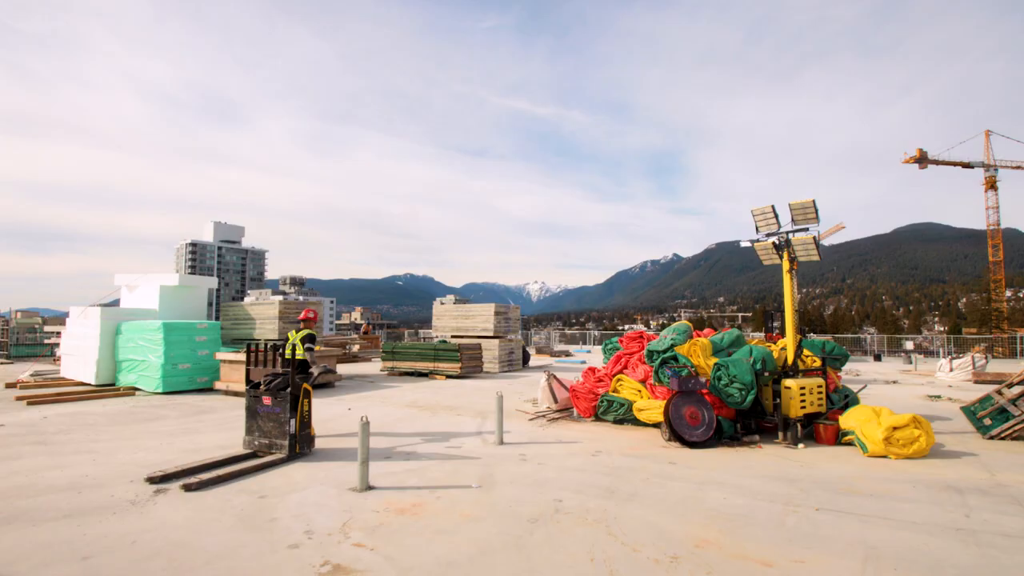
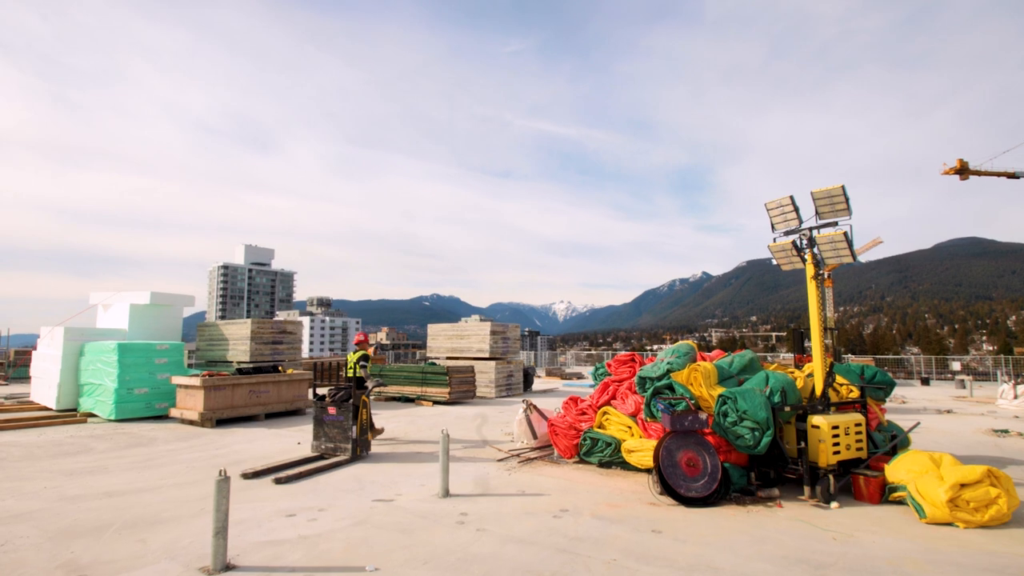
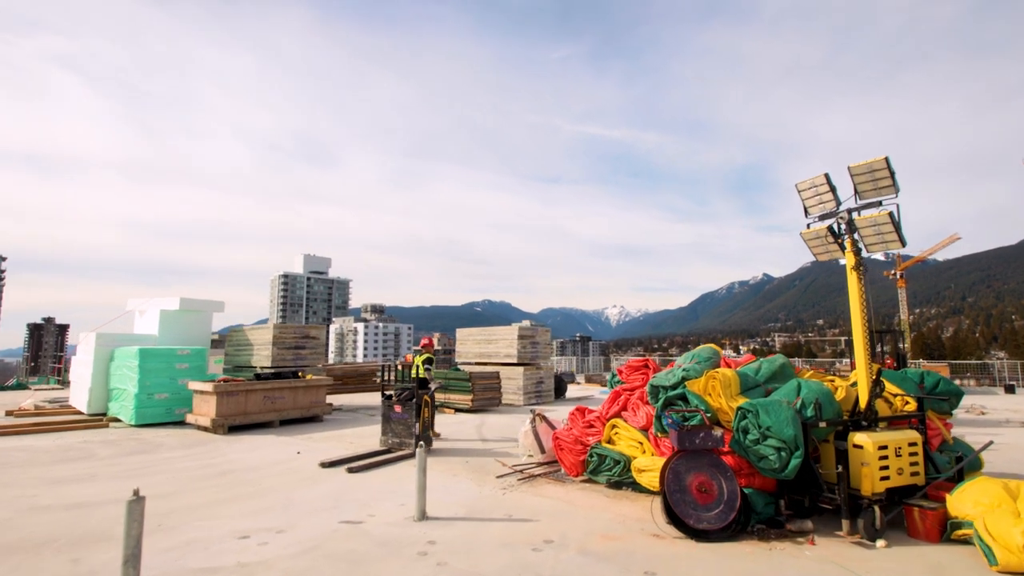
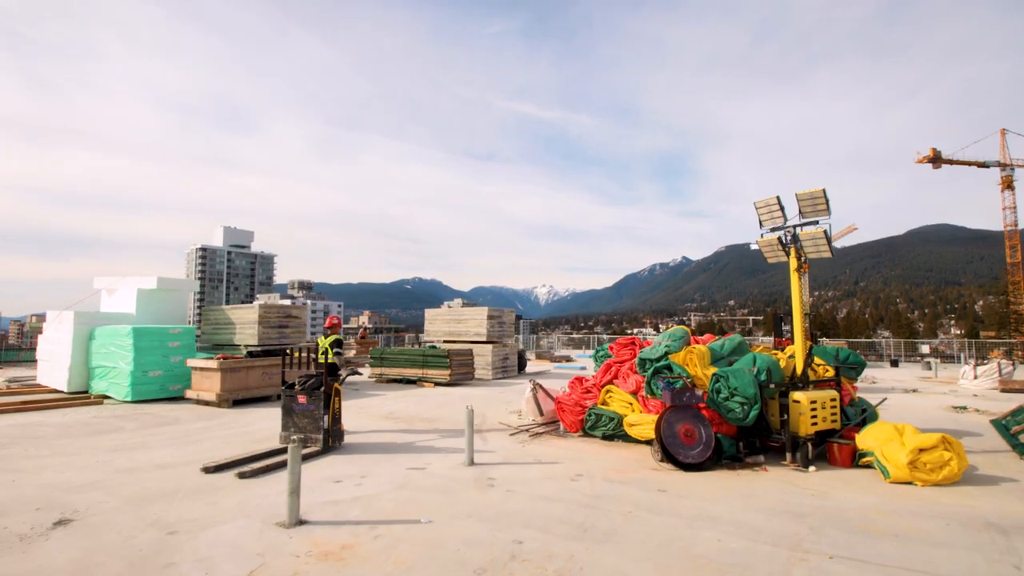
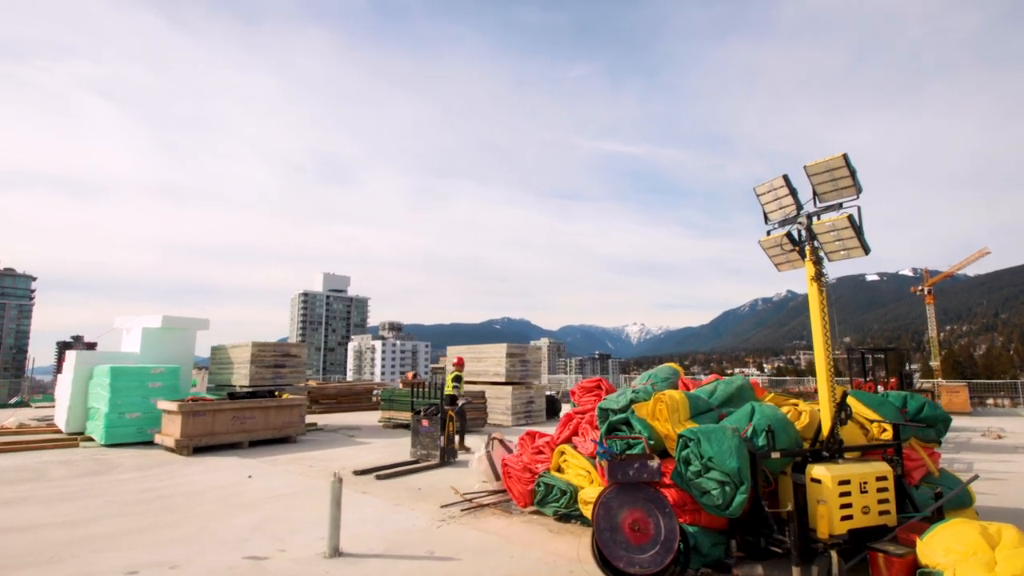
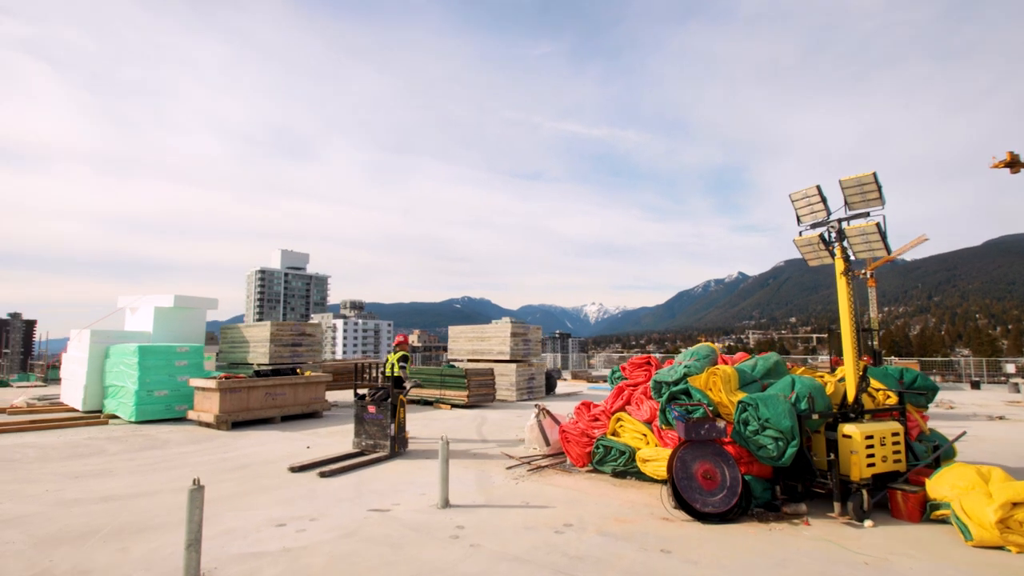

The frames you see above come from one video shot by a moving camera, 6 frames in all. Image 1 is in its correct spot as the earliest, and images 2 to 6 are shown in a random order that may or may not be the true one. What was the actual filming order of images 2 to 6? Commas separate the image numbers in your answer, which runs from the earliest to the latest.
4, 2, 6, 3, 5
